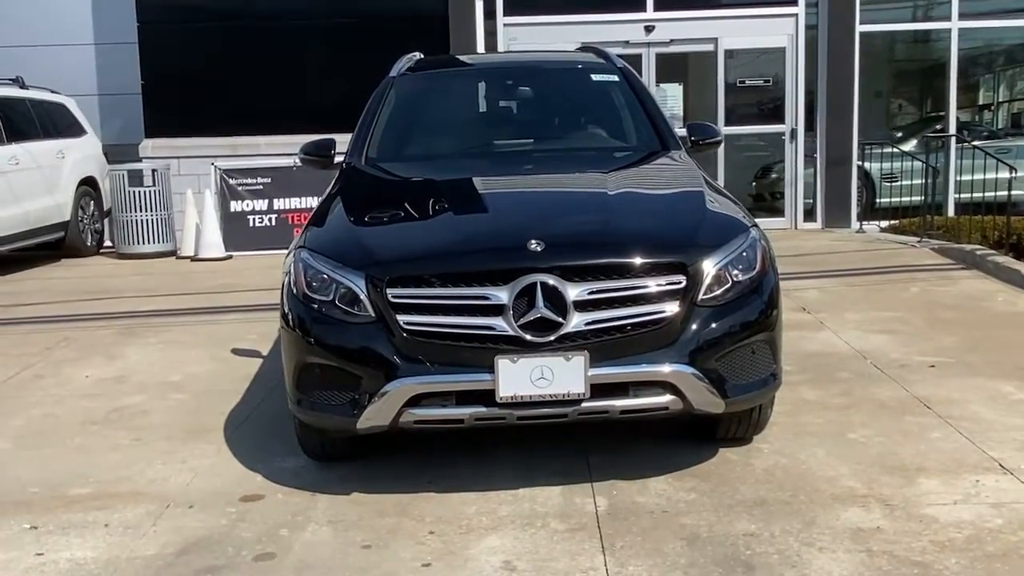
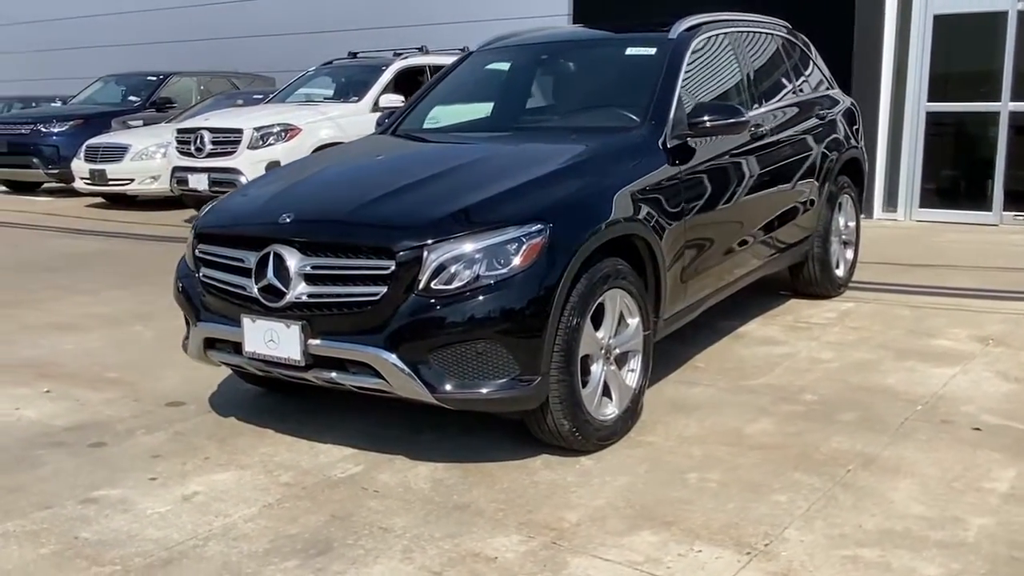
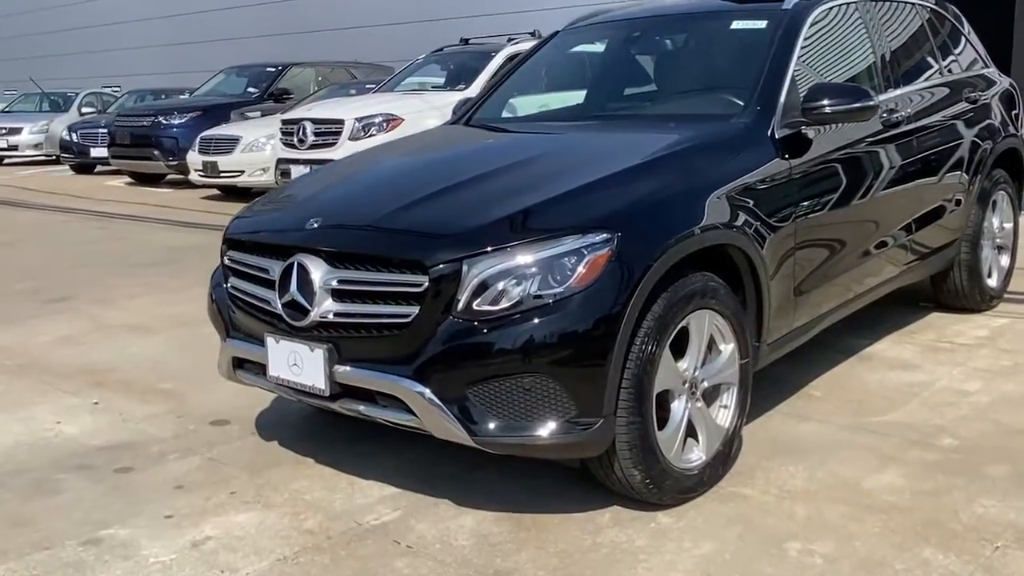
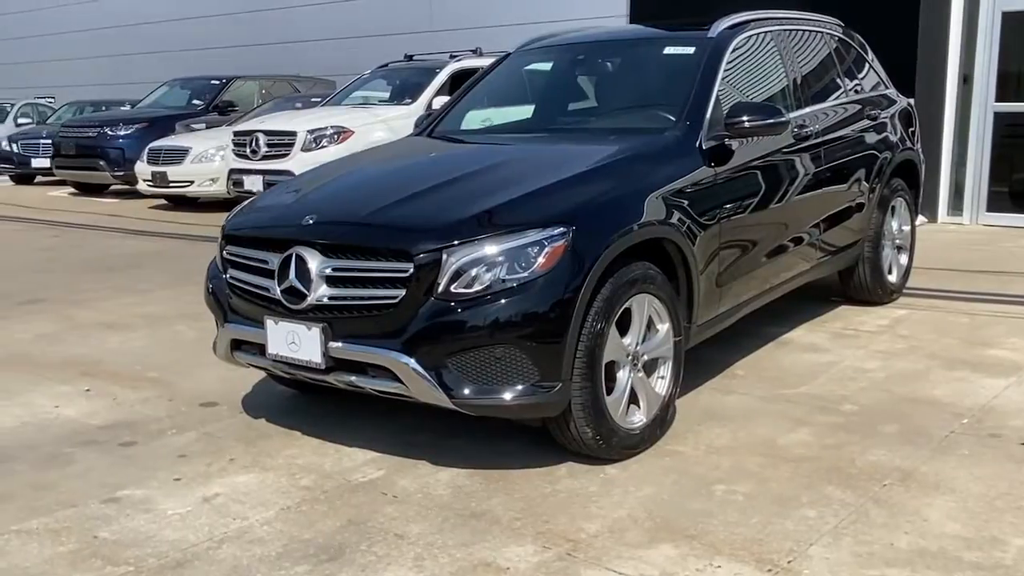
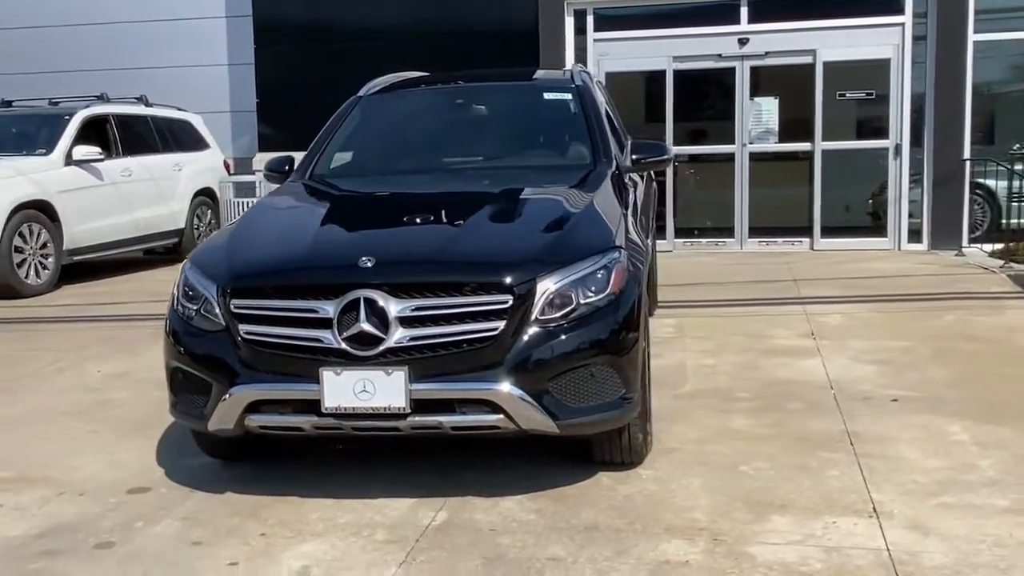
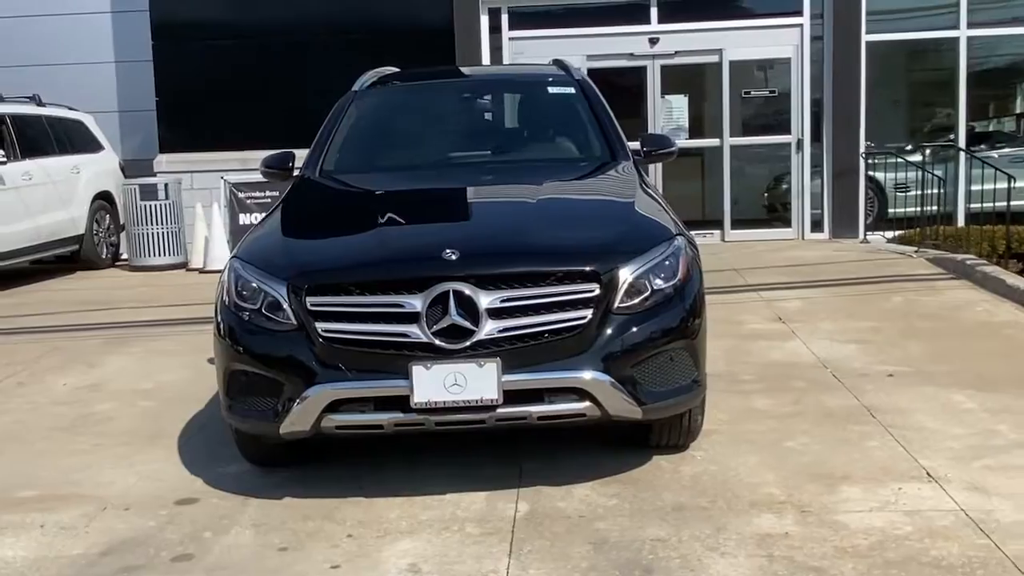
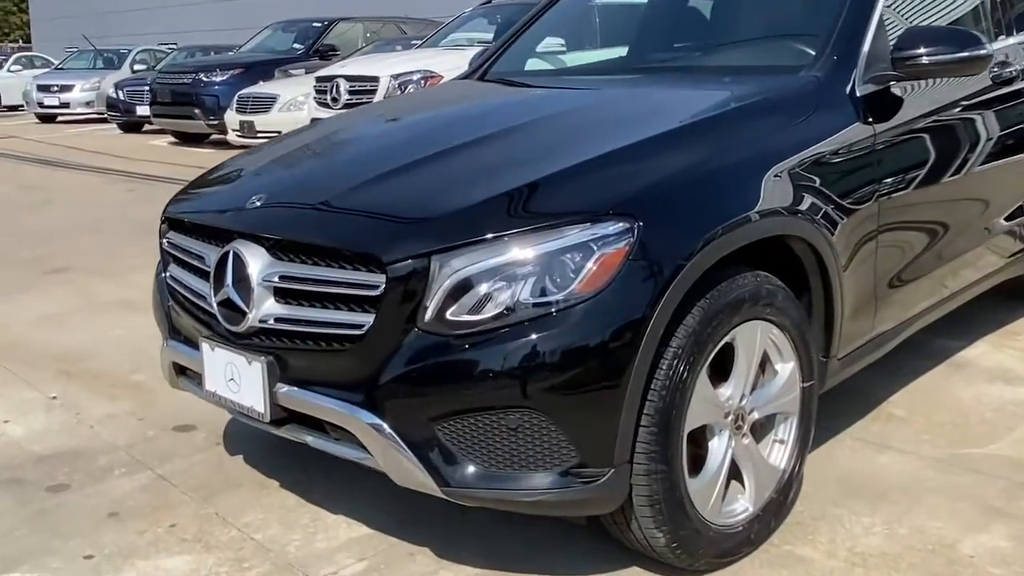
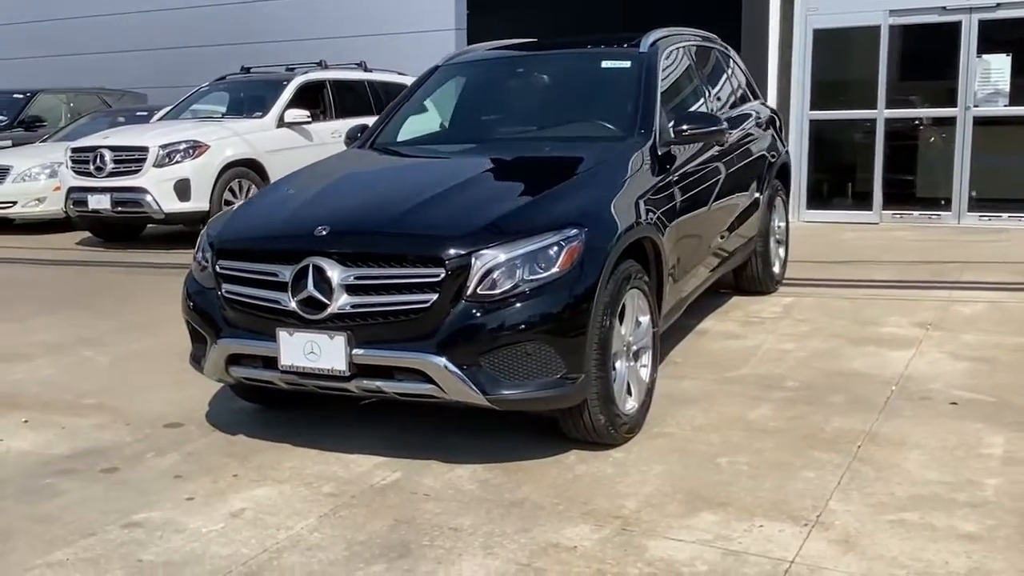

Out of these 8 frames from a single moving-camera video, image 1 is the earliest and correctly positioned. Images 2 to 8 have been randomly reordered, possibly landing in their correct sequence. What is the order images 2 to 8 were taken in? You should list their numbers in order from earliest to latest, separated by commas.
6, 5, 8, 2, 4, 3, 7
